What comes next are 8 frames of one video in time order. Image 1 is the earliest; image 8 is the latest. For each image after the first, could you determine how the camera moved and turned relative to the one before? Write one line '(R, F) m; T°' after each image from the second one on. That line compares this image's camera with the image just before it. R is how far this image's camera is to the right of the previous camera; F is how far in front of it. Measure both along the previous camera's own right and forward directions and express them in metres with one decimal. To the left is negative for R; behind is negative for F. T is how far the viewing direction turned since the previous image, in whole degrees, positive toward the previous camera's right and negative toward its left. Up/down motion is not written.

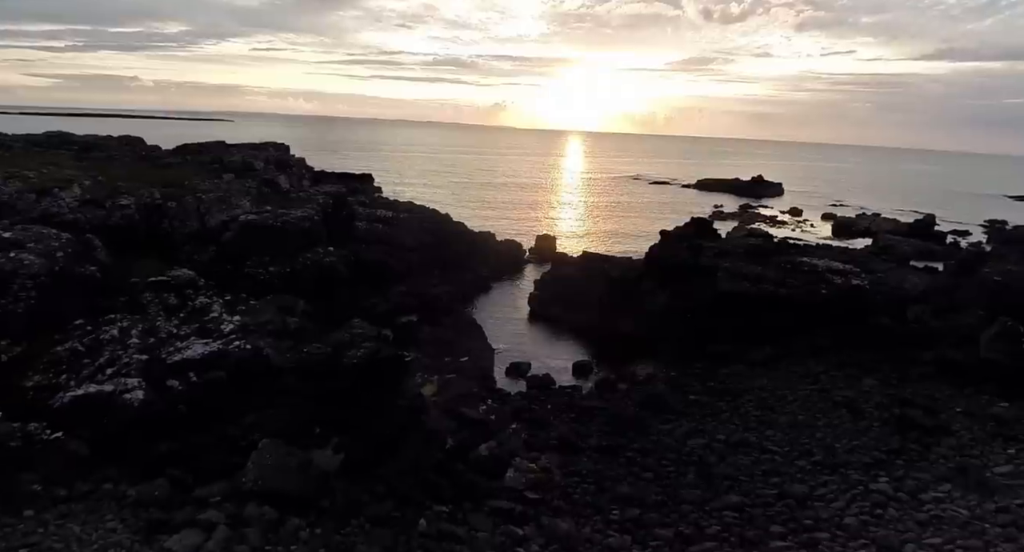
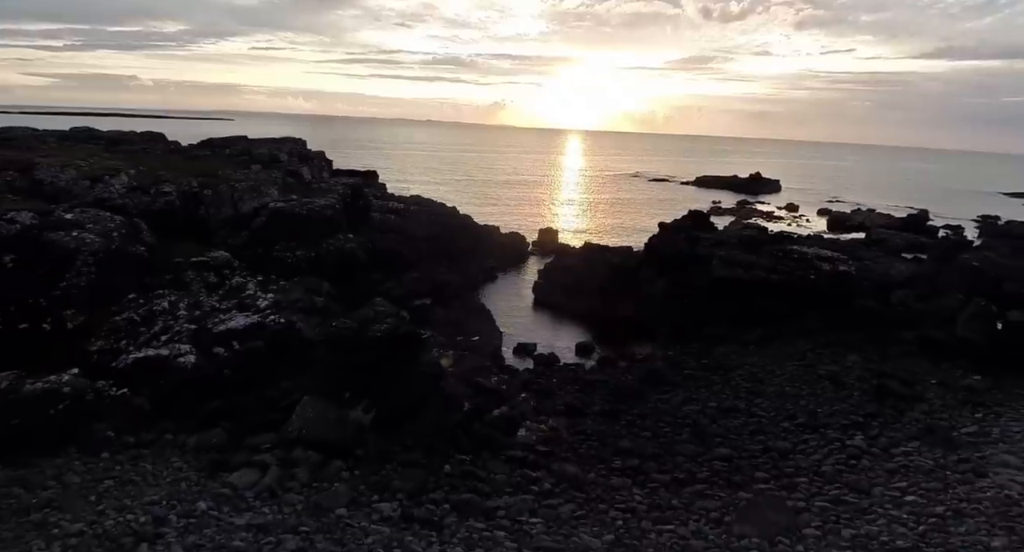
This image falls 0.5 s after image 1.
(-0.4, -2.2) m; 0°
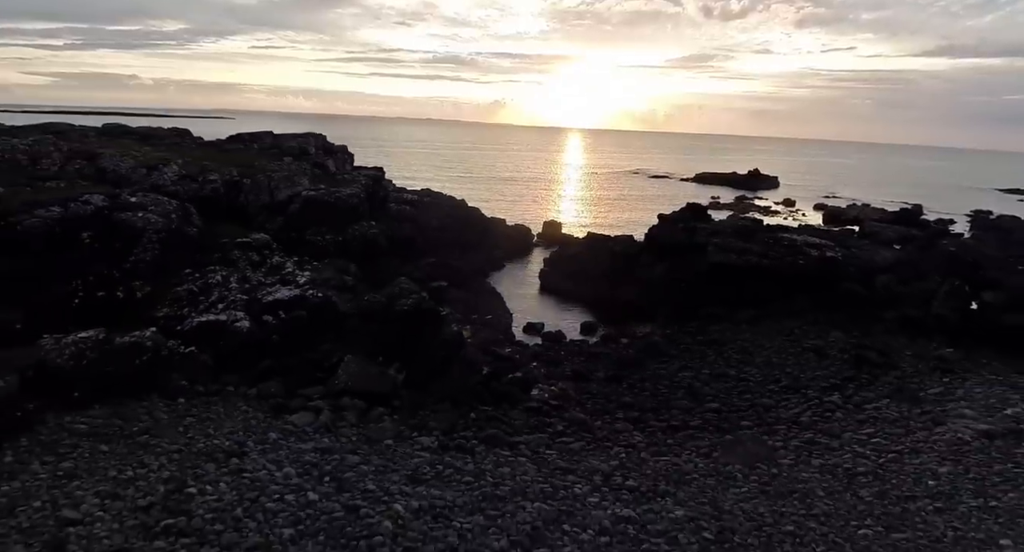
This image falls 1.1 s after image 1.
(-0.6, -2.8) m; 0°
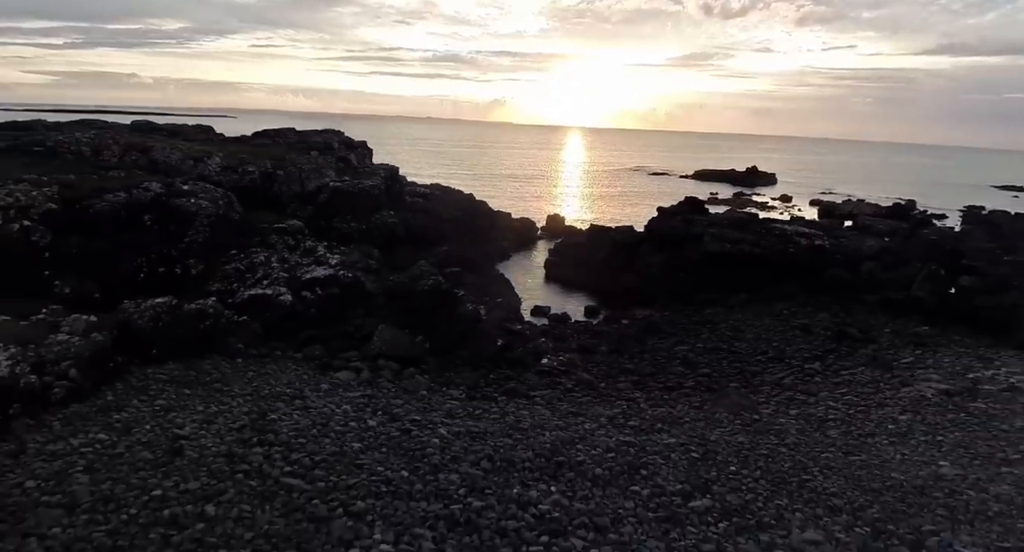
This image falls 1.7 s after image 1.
(-0.6, -2.9) m; 0°
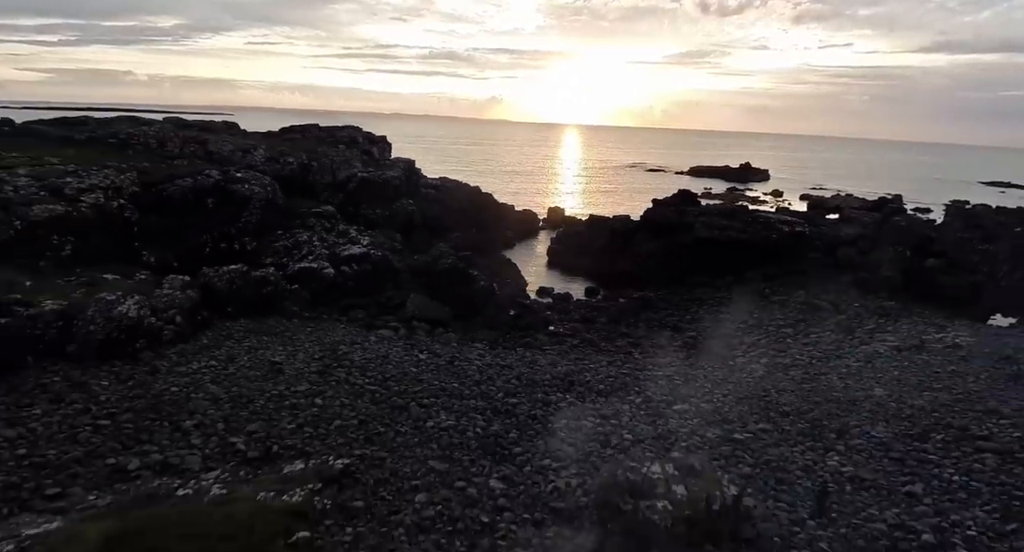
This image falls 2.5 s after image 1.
(-0.8, -4.1) m; 0°
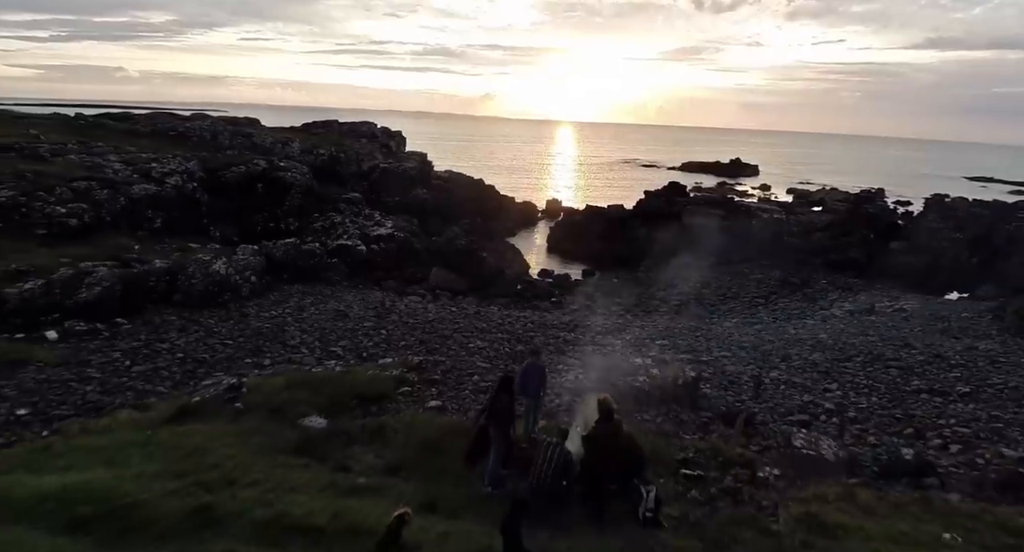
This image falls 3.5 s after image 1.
(-0.8, -4.7) m; +1°
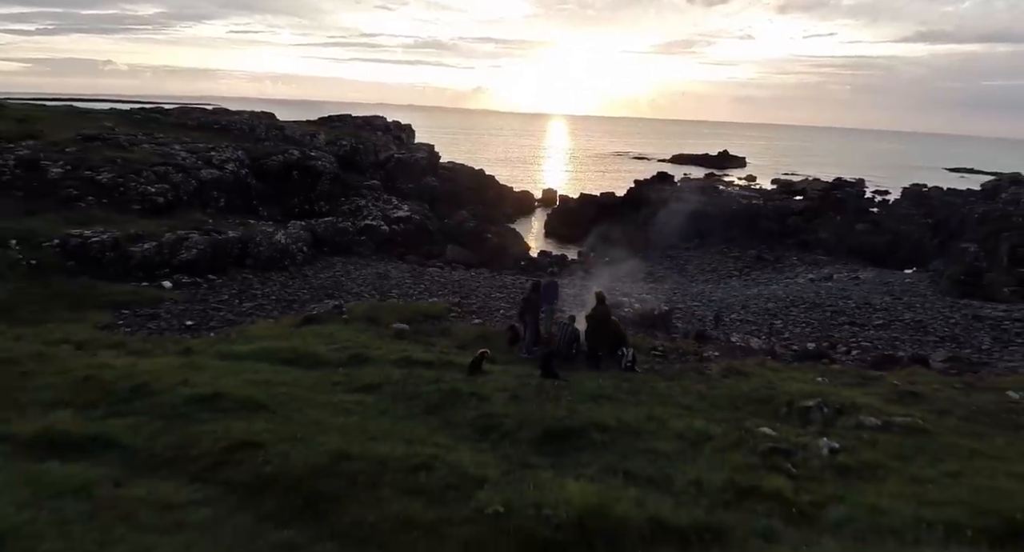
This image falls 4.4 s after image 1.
(-0.8, -5.0) m; +1°
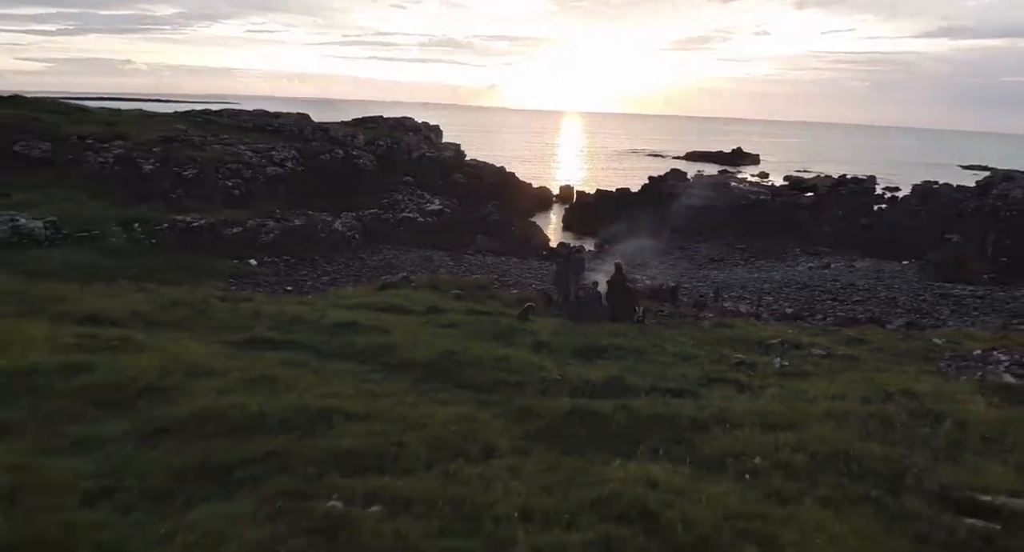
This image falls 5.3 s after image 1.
(-0.7, -4.1) m; -1°
